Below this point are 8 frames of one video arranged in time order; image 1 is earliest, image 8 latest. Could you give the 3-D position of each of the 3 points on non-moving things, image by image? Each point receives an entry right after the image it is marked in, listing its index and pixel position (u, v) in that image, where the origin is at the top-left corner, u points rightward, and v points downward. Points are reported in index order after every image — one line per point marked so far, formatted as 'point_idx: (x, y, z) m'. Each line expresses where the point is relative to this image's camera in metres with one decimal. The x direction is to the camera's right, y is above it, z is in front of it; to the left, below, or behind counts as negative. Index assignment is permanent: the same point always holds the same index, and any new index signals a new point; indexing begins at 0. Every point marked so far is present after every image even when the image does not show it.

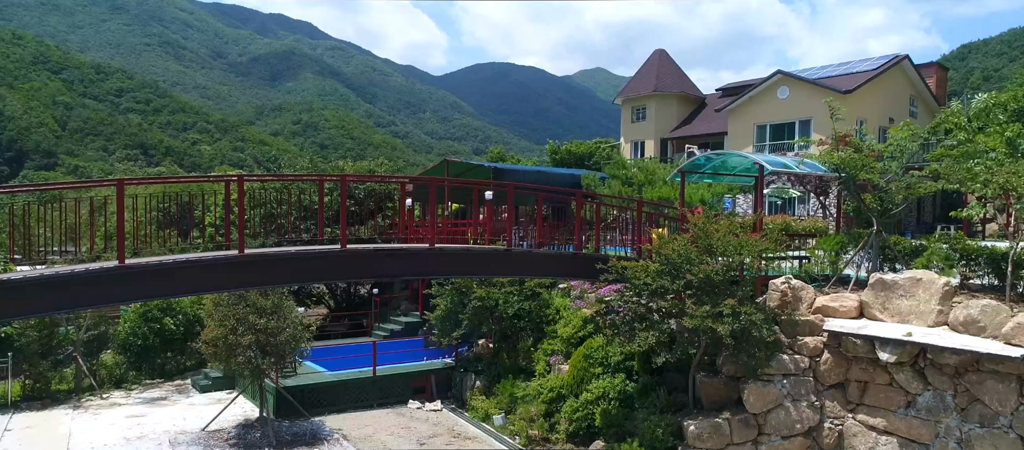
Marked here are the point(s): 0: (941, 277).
0: (+5.5, -0.7, +9.8) m
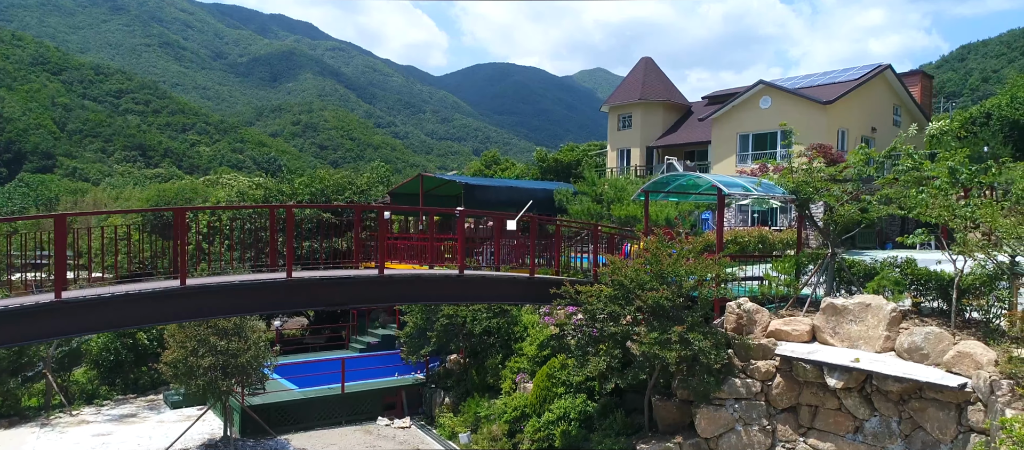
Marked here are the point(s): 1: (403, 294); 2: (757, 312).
0: (+4.9, -1.0, +9.8) m
1: (-1.5, -0.9, +9.8) m
2: (+3.5, -1.3, +10.9) m
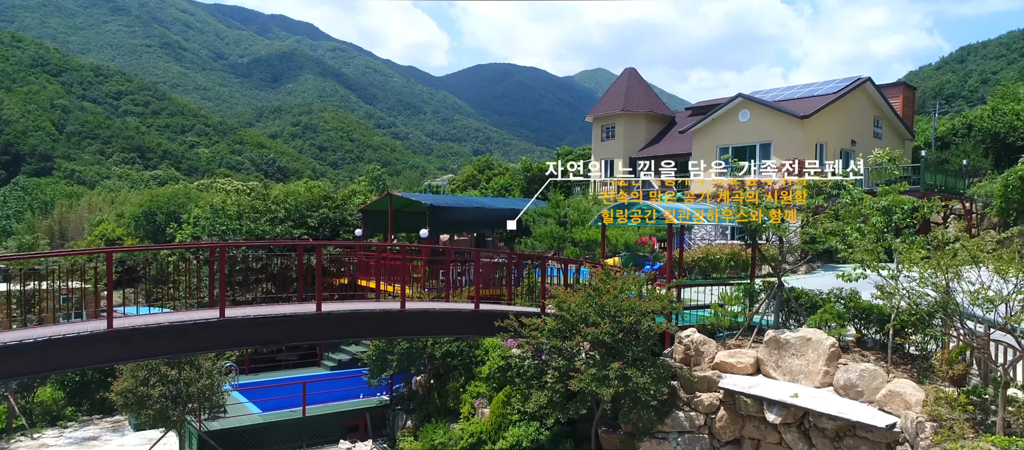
0: (+4.1, -1.5, +9.9) m
1: (-2.2, -1.4, +9.8) m
2: (+2.8, -1.7, +10.9) m
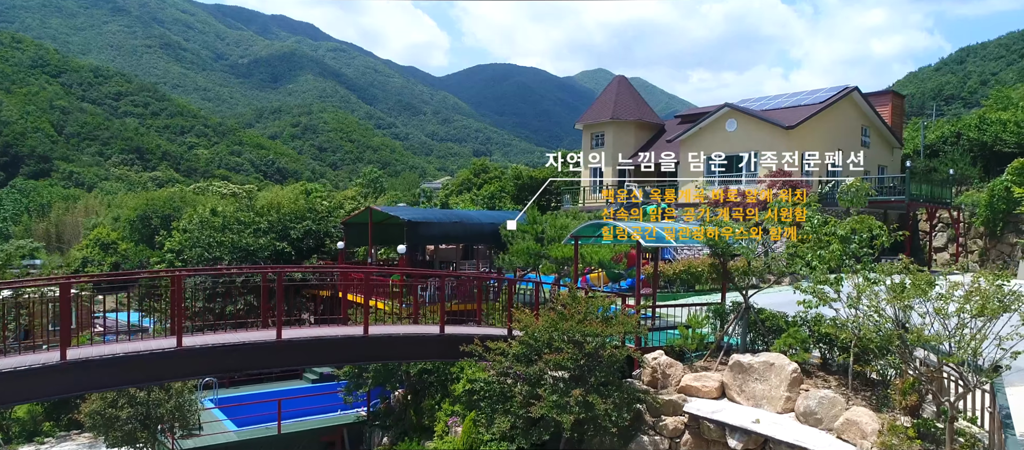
0: (+3.6, -1.8, +9.9) m
1: (-2.7, -1.7, +9.8) m
2: (+2.3, -2.0, +10.9) m
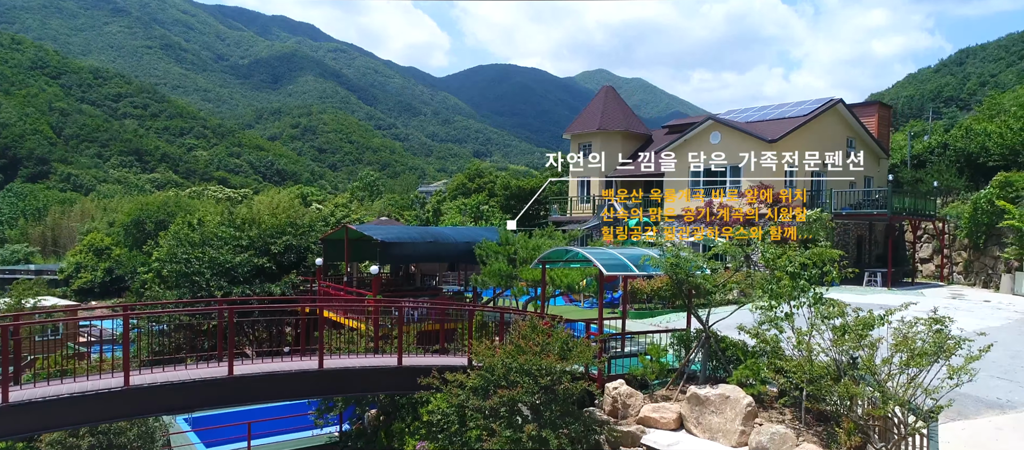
0: (+3.1, -2.2, +9.9) m
1: (-3.3, -2.1, +9.9) m
2: (+1.7, -2.5, +10.9) m
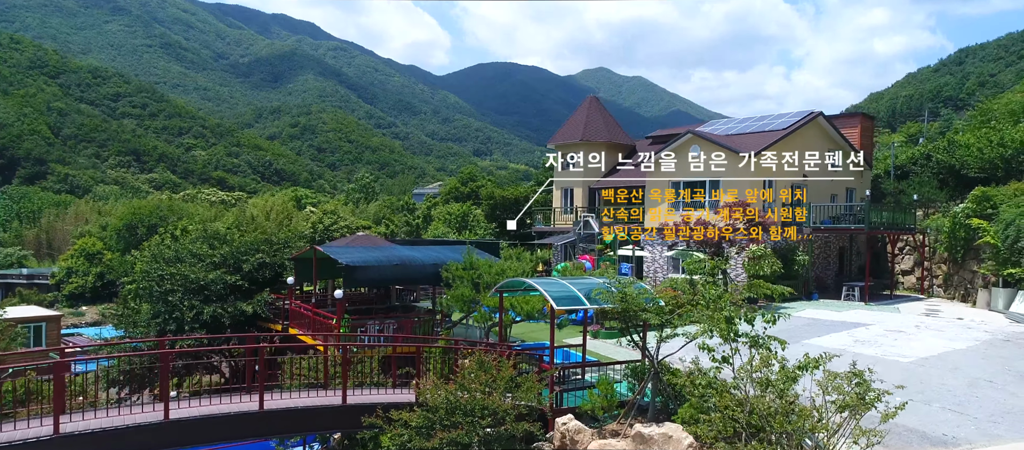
0: (+2.3, -2.7, +9.9) m
1: (-4.0, -2.7, +9.9) m
2: (+1.0, -3.0, +10.9) m
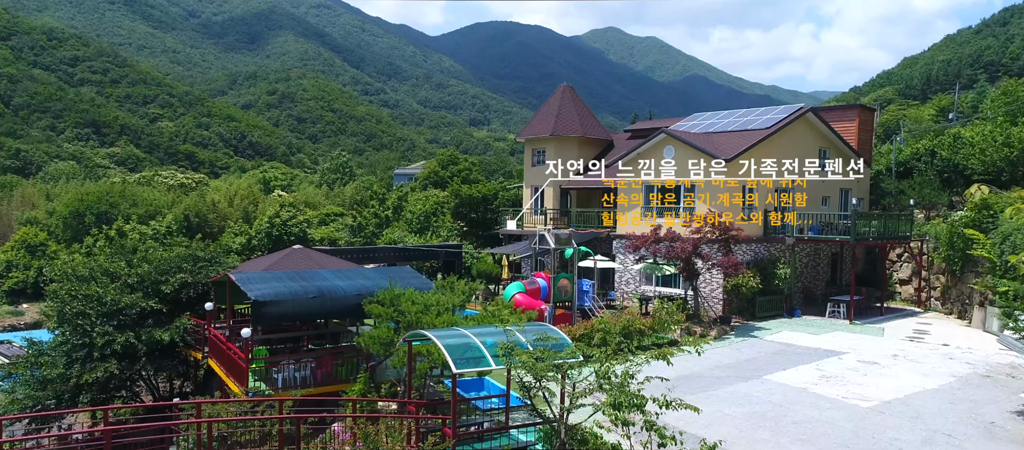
0: (+1.0, -3.6, +8.0) m
1: (-5.3, -3.5, +7.9) m
2: (-0.4, -3.8, +9.0) m
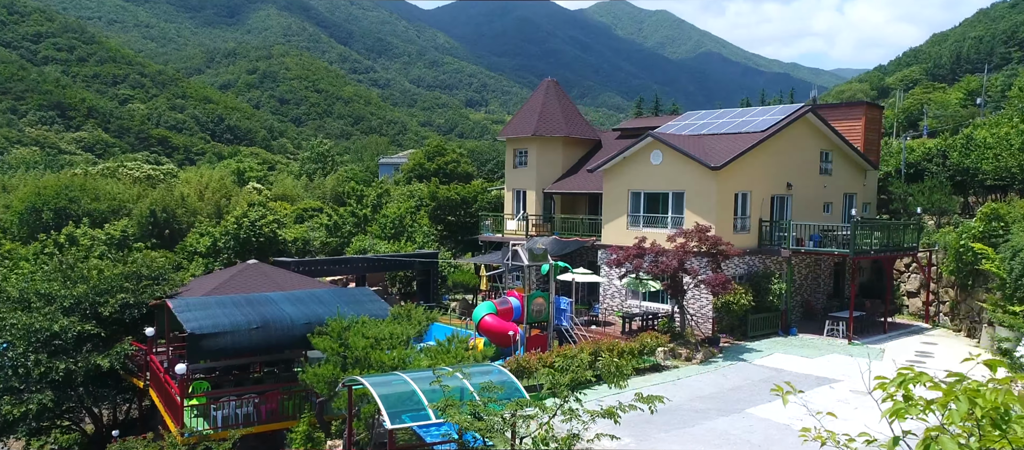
0: (+0.4, -4.3, +6.6) m
1: (-6.0, -4.1, +6.5) m
2: (-1.0, -4.5, +7.7) m
